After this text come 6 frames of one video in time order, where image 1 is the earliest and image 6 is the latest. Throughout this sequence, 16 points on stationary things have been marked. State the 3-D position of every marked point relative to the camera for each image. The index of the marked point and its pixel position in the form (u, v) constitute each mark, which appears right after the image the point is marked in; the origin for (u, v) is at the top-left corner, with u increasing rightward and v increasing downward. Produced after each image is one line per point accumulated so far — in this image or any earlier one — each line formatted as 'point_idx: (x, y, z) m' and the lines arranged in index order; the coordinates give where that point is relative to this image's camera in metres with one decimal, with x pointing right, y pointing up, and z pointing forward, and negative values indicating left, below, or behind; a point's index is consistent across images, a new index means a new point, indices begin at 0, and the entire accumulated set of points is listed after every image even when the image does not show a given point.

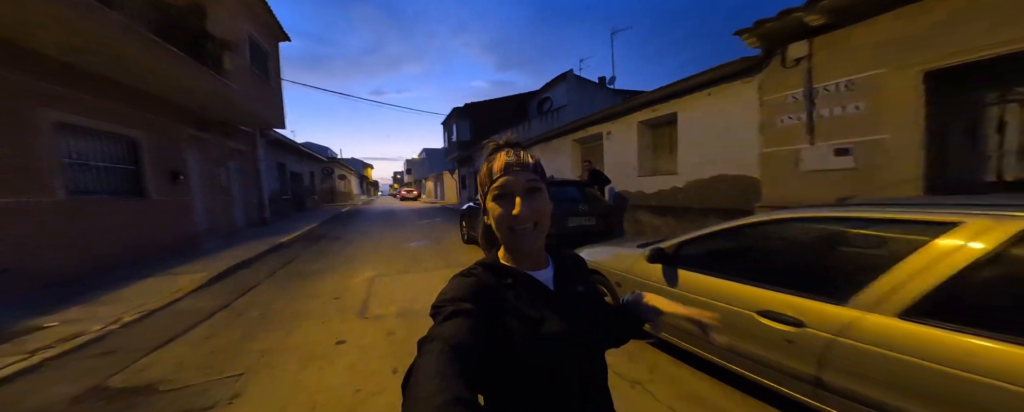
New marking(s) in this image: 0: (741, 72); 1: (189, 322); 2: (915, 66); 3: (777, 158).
0: (+3.9, +2.3, +5.3) m
1: (-4.0, -1.5, +3.8) m
2: (+4.4, +1.6, +3.5) m
3: (+4.0, +0.7, +4.6) m
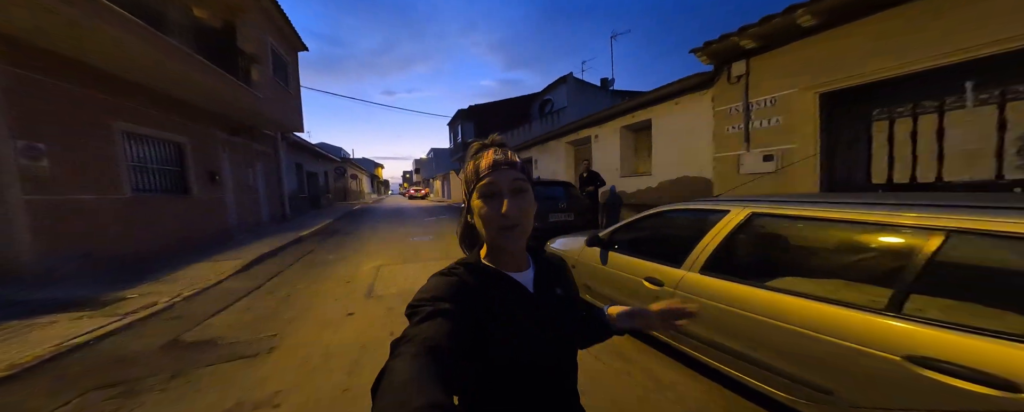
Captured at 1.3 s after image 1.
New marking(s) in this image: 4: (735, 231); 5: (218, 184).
0: (+3.6, +2.4, +6.1) m
1: (-4.4, -1.5, +4.8) m
2: (+4.1, +1.6, +4.2) m
3: (+3.7, +0.8, +5.4) m
4: (+1.6, -0.2, +2.2) m
5: (-8.0, +0.6, +8.3) m
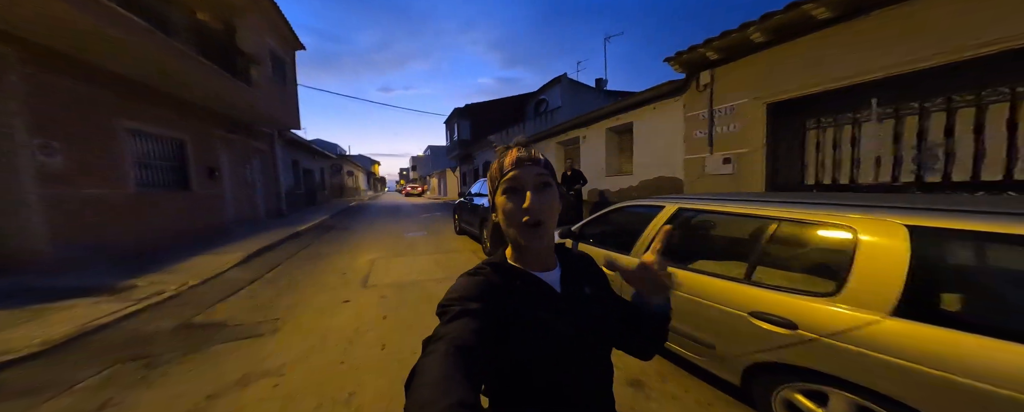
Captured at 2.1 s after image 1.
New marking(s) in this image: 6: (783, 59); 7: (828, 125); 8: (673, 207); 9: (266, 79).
0: (+3.3, +2.4, +6.5) m
1: (-4.7, -1.4, +5.2) m
2: (+3.8, +1.6, +4.7) m
3: (+3.4, +0.8, +5.8) m
4: (+1.3, -0.2, +2.6) m
5: (-8.3, +0.7, +8.7) m
6: (+3.9, +2.1, +4.4) m
7: (+4.4, +1.1, +4.3) m
8: (+1.4, 0.0, +2.6) m
9: (-8.2, +4.3, +10.2) m
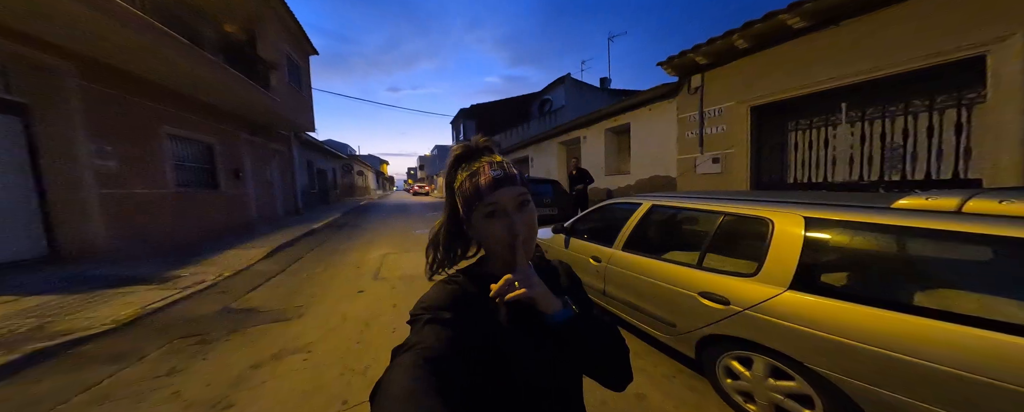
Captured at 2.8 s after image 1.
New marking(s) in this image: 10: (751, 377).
0: (+3.4, +2.5, +6.8) m
1: (-4.6, -1.3, +5.7) m
2: (+3.8, +1.7, +5.0) m
3: (+3.5, +0.8, +6.1) m
4: (+1.3, -0.1, +3.0) m
5: (-8.2, +0.8, +9.3) m
6: (+3.9, +2.2, +4.7) m
7: (+4.4, +1.2, +4.6) m
8: (+1.3, 0.0, +3.0) m
9: (-8.0, +4.3, +10.8) m
10: (+1.5, -1.1, +1.9) m
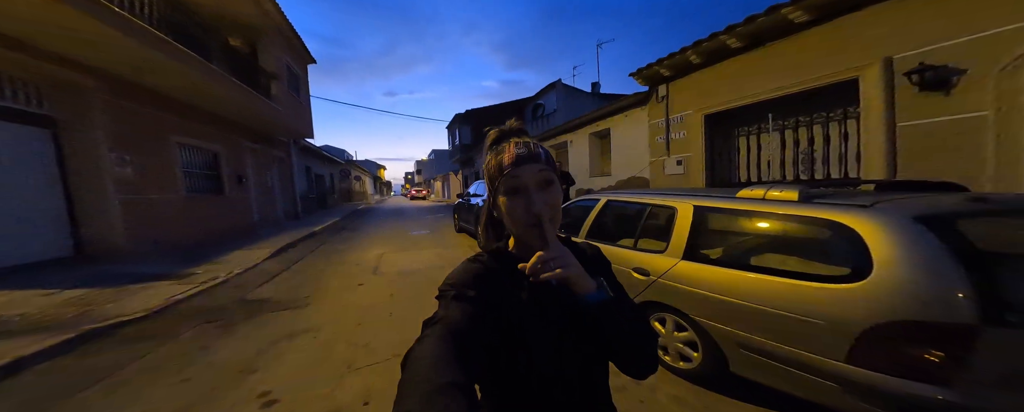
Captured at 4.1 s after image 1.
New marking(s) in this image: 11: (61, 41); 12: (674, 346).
0: (+3.0, +2.5, +7.4) m
1: (-4.9, -1.4, +6.2) m
2: (+3.5, +1.7, +5.6) m
3: (+3.1, +0.9, +6.7) m
4: (+1.0, -0.1, +3.5) m
5: (-8.6, +0.6, +9.8) m
6: (+3.6, +2.2, +5.3) m
7: (+4.1, +1.2, +5.2) m
8: (+1.0, +0.1, +3.6) m
9: (-8.4, +4.2, +11.4) m
10: (+1.2, -1.0, +2.4) m
11: (-7.0, +2.6, +4.8) m
12: (+1.3, -1.1, +2.4) m
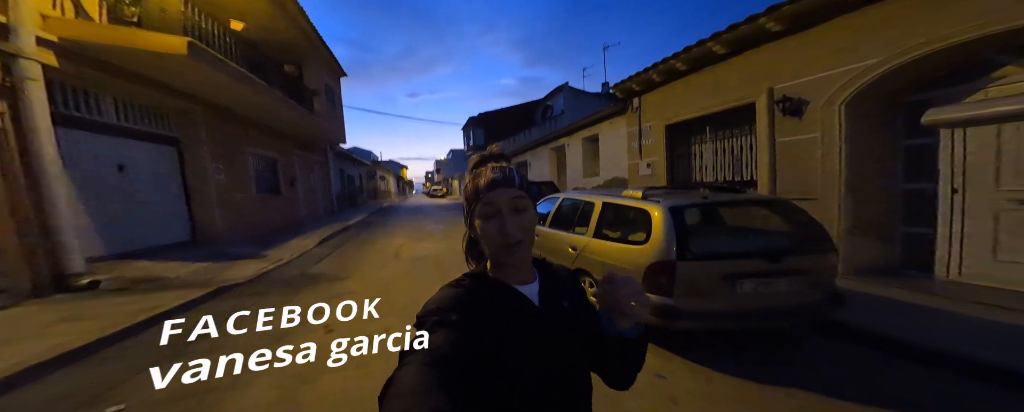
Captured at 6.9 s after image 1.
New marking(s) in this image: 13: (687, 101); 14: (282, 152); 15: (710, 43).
0: (+3.0, +2.6, +8.6) m
1: (-5.0, -1.3, +8.0) m
2: (+3.4, +1.8, +6.7) m
3: (+3.1, +1.0, +7.9) m
4: (+0.7, 0.0, +4.9) m
5: (-8.4, +0.7, +11.7) m
6: (+3.4, +2.3, +6.5) m
7: (+3.9, +1.3, +6.3) m
8: (+0.8, +0.2, +4.9) m
9: (-8.2, +4.3, +13.3) m
10: (+0.9, -0.9, +3.8) m
11: (-7.1, +2.6, +6.6) m
12: (+1.0, -1.0, +3.7) m
13: (+3.5, +2.1, +6.1) m
14: (-8.5, +2.0, +11.4) m
15: (+3.3, +2.7, +5.1) m
